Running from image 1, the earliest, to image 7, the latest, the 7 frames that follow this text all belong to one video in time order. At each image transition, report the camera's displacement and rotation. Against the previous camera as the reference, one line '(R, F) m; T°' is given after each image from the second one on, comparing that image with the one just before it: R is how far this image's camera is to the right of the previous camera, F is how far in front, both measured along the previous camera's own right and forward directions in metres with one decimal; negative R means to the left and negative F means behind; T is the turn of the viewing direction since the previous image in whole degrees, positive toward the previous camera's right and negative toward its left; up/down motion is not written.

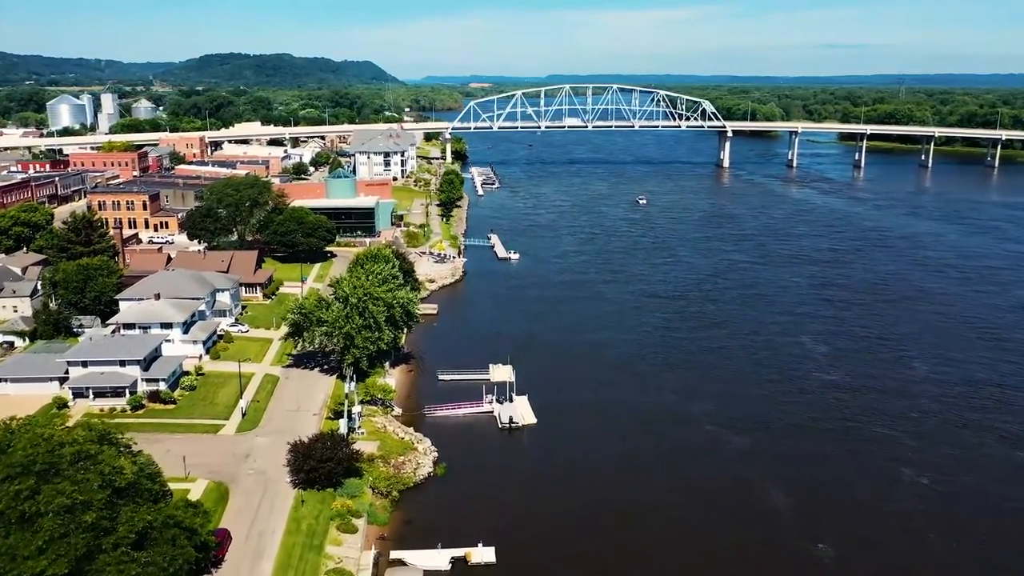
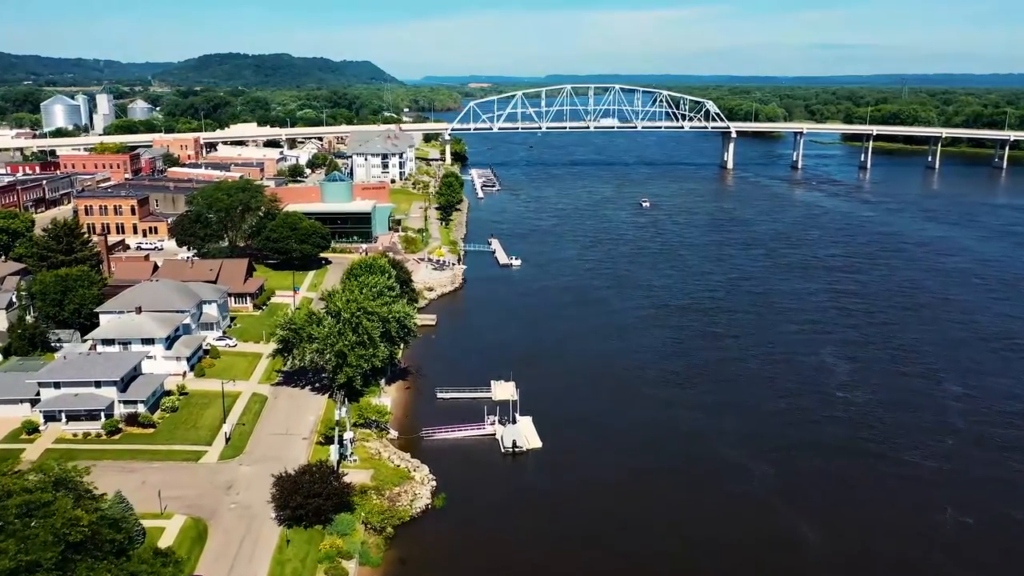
(-0.1, +1.6) m; 0°
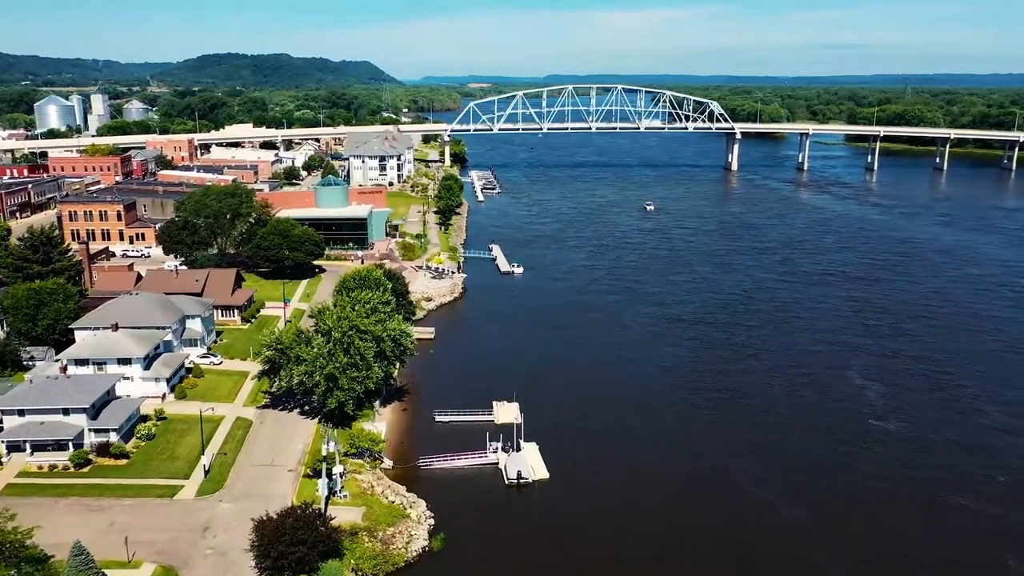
(-0.1, +1.8) m; 0°
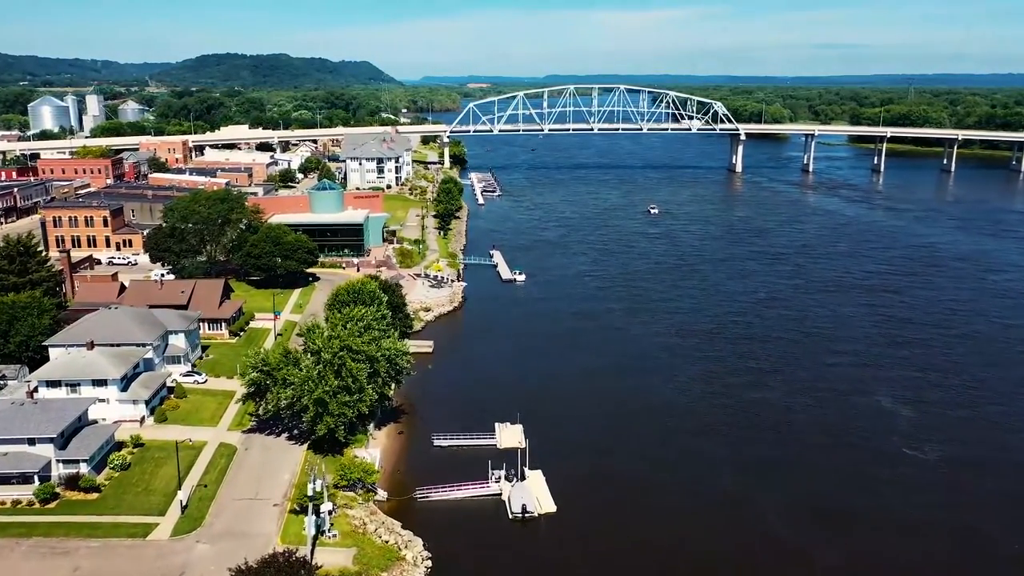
(-0.1, +1.6) m; 0°
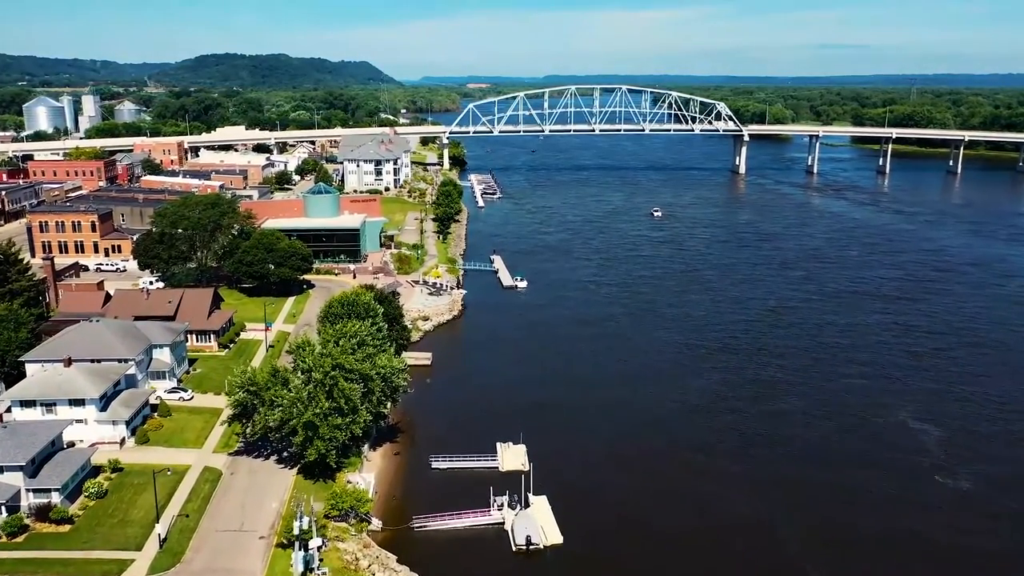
(-0.1, +1.3) m; 0°
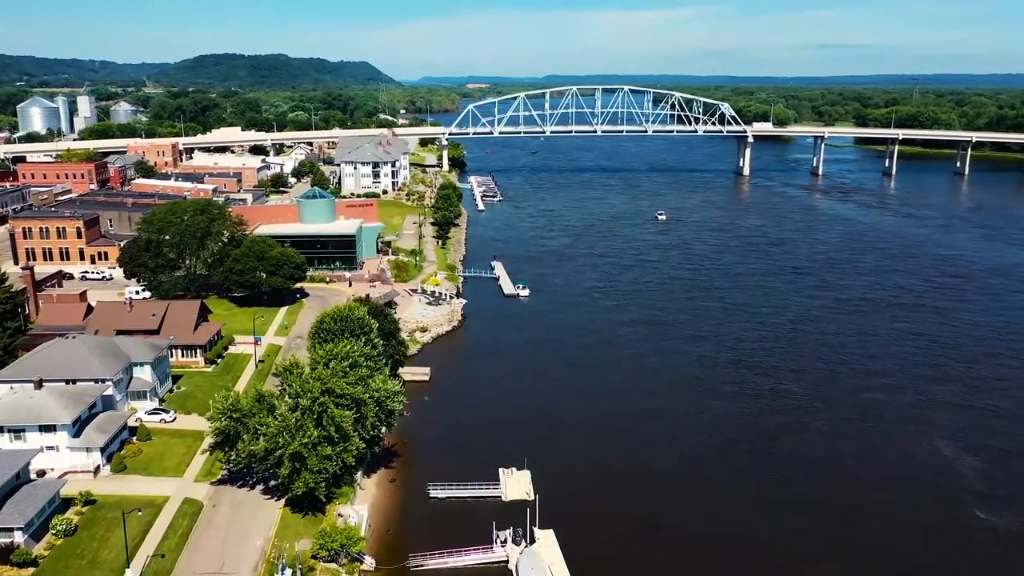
(-0.1, +1.5) m; 0°
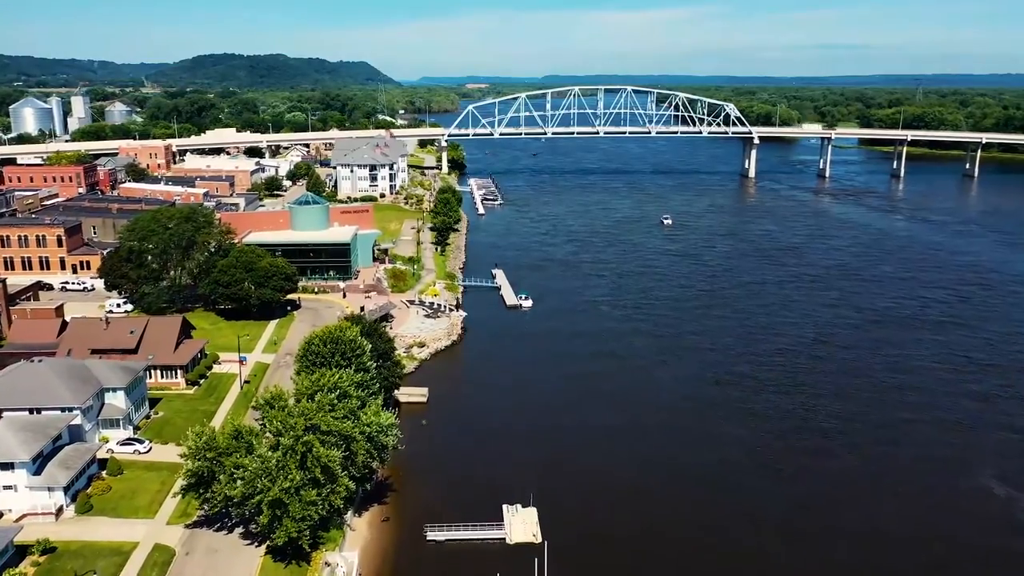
(-0.1, +1.8) m; 0°
